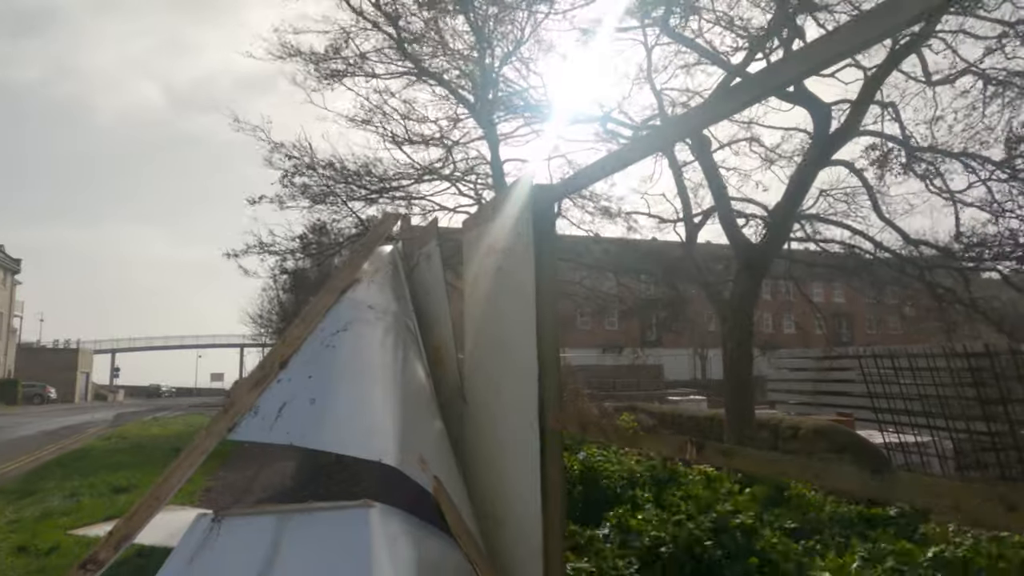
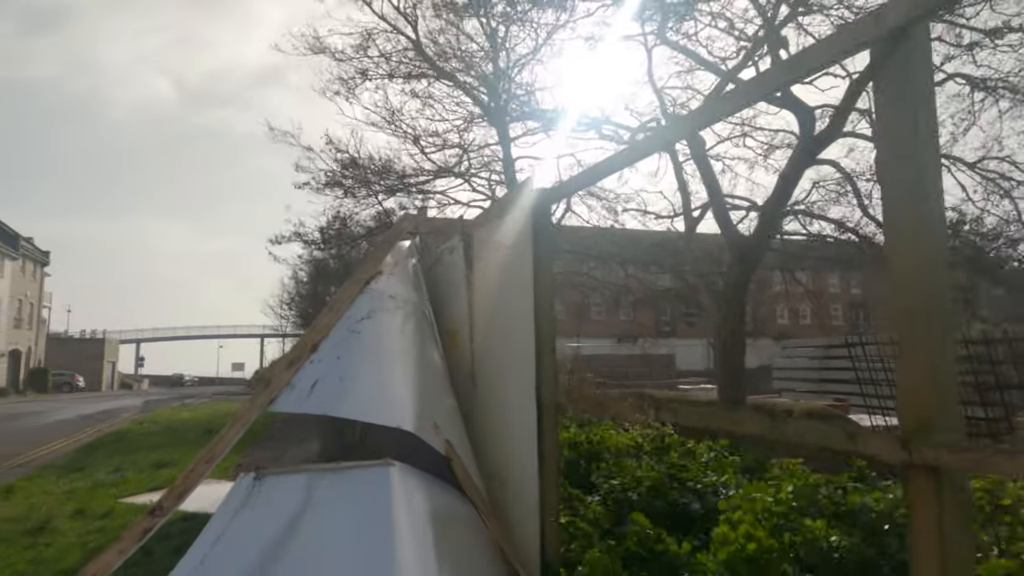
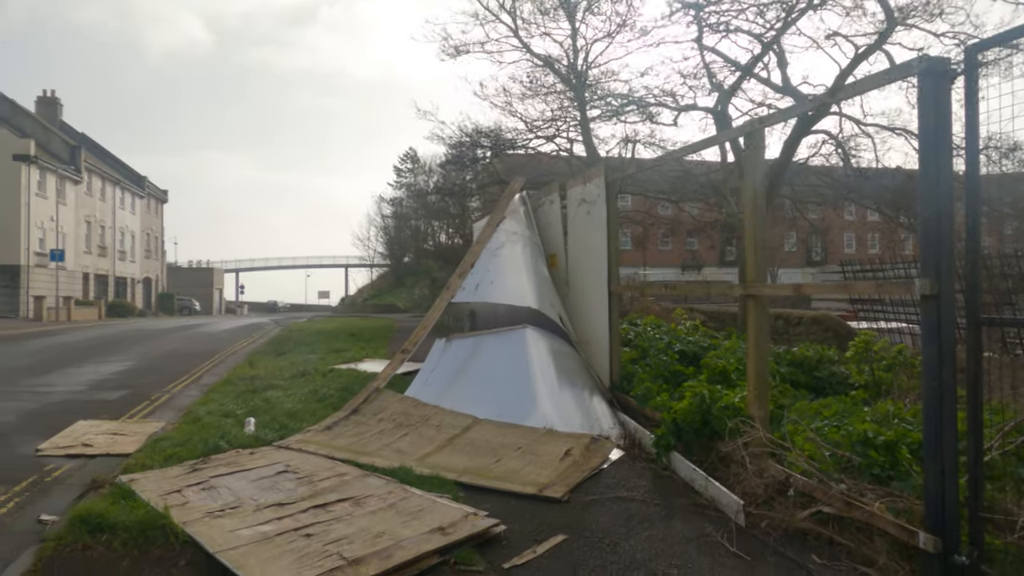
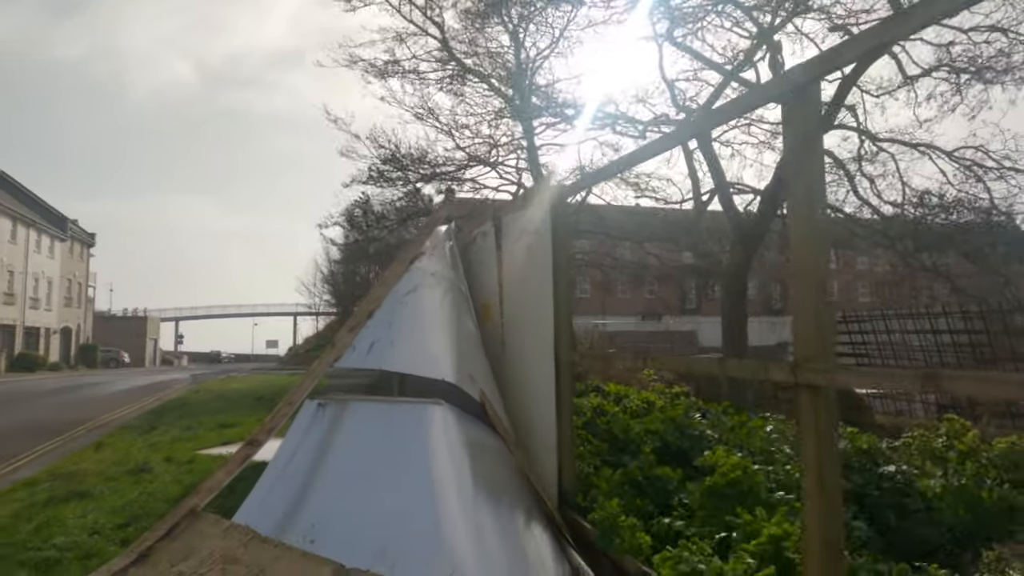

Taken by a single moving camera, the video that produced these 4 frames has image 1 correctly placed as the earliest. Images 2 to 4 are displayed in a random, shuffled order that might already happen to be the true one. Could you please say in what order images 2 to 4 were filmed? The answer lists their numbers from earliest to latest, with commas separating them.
2, 4, 3
